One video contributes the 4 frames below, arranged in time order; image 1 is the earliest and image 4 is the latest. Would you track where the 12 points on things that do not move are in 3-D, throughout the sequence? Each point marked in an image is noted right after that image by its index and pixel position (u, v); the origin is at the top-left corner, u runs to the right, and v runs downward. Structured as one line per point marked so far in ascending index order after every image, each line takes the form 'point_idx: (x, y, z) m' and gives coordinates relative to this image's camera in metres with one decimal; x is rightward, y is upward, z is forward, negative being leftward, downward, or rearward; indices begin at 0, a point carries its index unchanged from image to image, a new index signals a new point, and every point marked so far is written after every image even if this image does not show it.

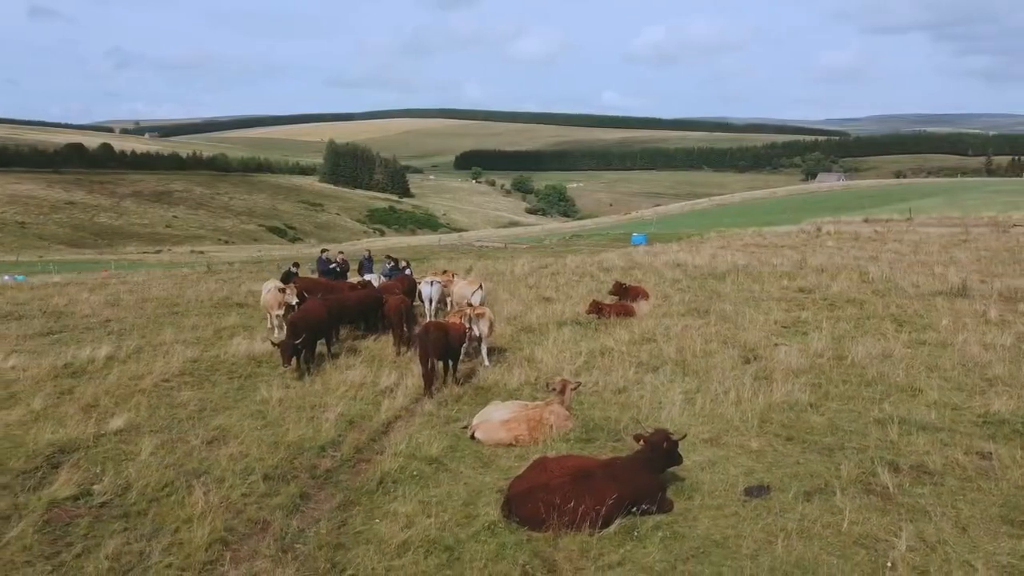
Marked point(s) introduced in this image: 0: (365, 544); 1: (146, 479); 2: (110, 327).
0: (-0.9, -1.7, +5.3) m
1: (-2.9, -1.5, +6.5) m
2: (-7.1, -0.7, +14.5) m
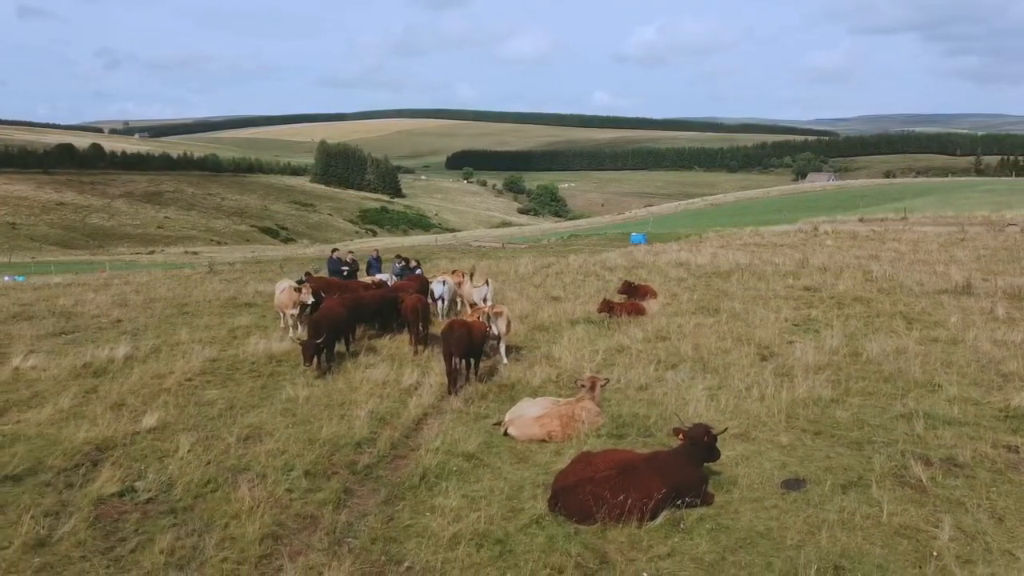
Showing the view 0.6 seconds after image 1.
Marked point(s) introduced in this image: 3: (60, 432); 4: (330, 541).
0: (-0.6, -1.6, +5.4) m
1: (-2.6, -1.5, +6.5) m
2: (-6.8, -0.7, +14.5) m
3: (-4.3, -1.4, +7.9) m
4: (-1.2, -1.7, +5.4) m
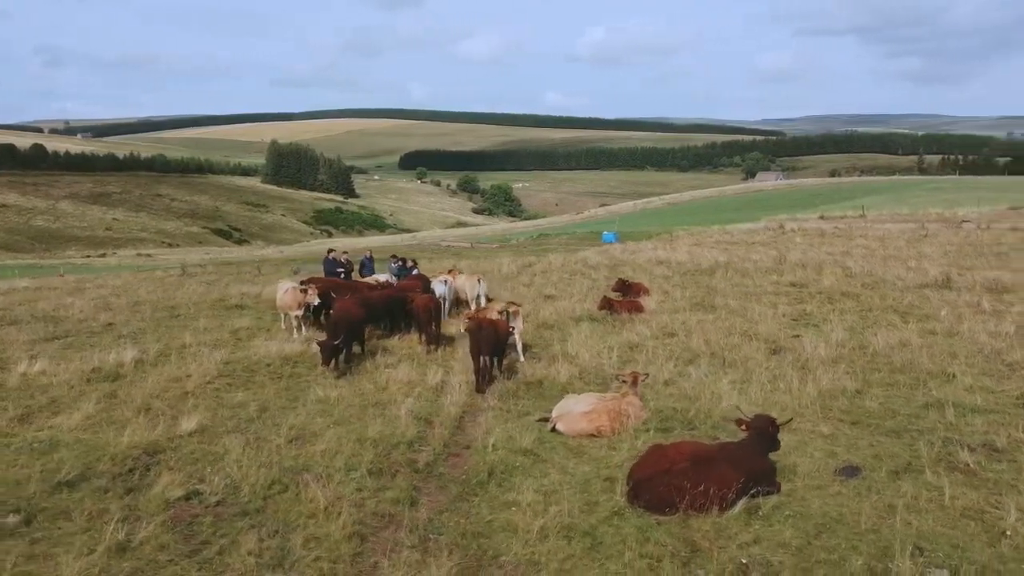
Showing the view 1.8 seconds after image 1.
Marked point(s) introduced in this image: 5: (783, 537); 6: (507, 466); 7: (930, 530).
0: (-0.1, -1.6, +5.5) m
1: (-2.1, -1.5, +6.5) m
2: (-6.8, -0.7, +14.2) m
3: (-3.9, -1.4, +7.8) m
4: (-0.6, -1.7, +5.5) m
5: (+1.7, -1.6, +5.3) m
6: (0.0, -1.4, +6.7) m
7: (+2.7, -1.6, +5.4) m
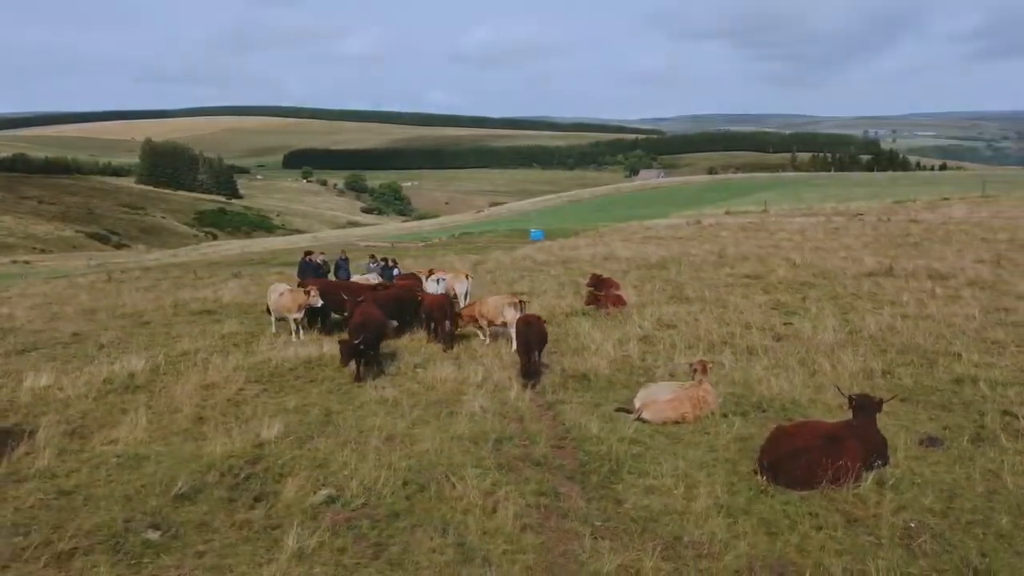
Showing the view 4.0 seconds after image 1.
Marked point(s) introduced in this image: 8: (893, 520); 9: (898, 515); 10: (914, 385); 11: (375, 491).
0: (+1.1, -1.6, +5.7) m
1: (-1.0, -1.5, +6.5) m
2: (-6.8, -0.9, +13.4) m
3: (-3.0, -1.4, +7.5) m
4: (+0.5, -1.6, +5.6) m
5: (+2.9, -1.5, +5.8) m
6: (+0.9, -1.4, +6.9) m
7: (+3.8, -1.5, +6.0) m
8: (+2.5, -1.6, +5.5) m
9: (+2.6, -1.6, +5.6) m
10: (+4.3, -1.1, +9.0) m
11: (-1.1, -1.6, +6.3) m
